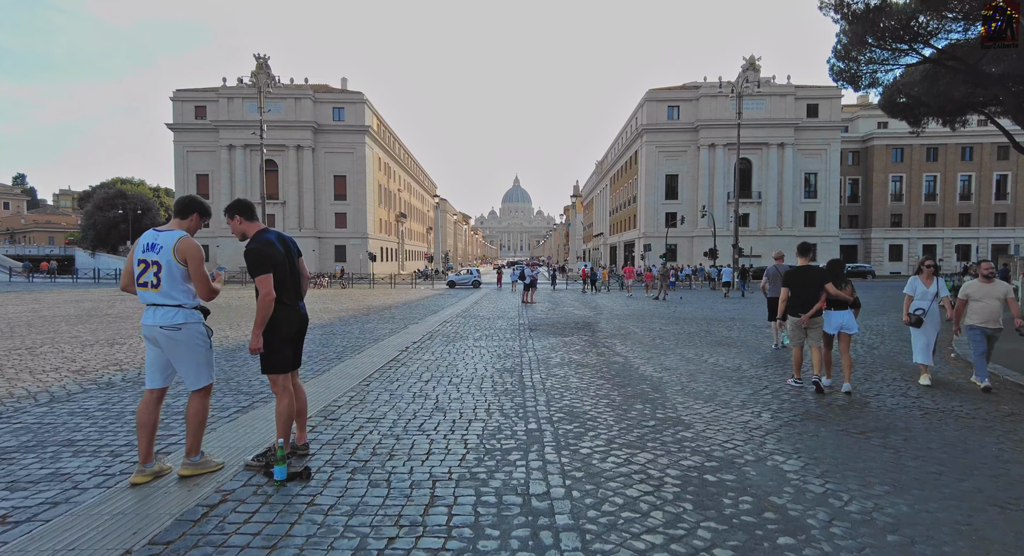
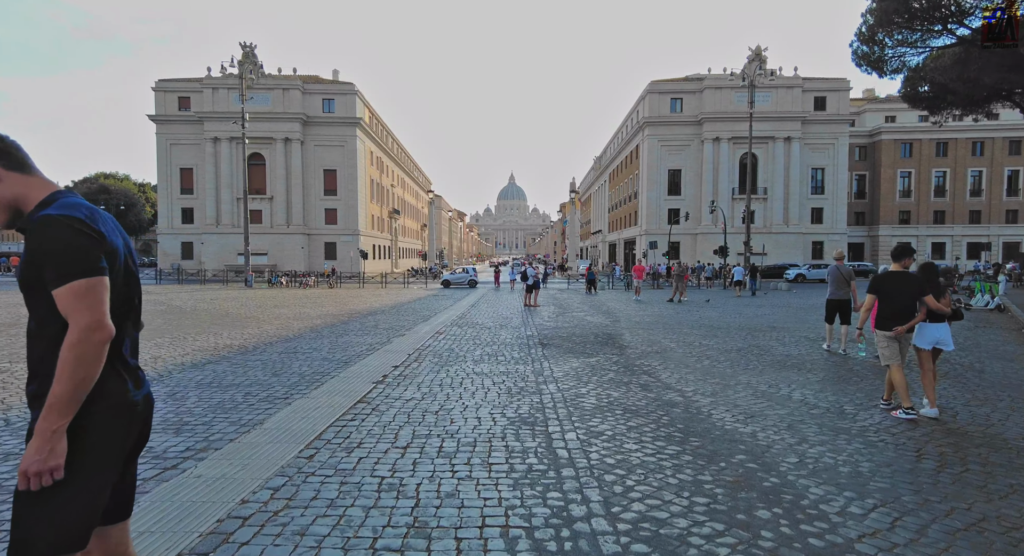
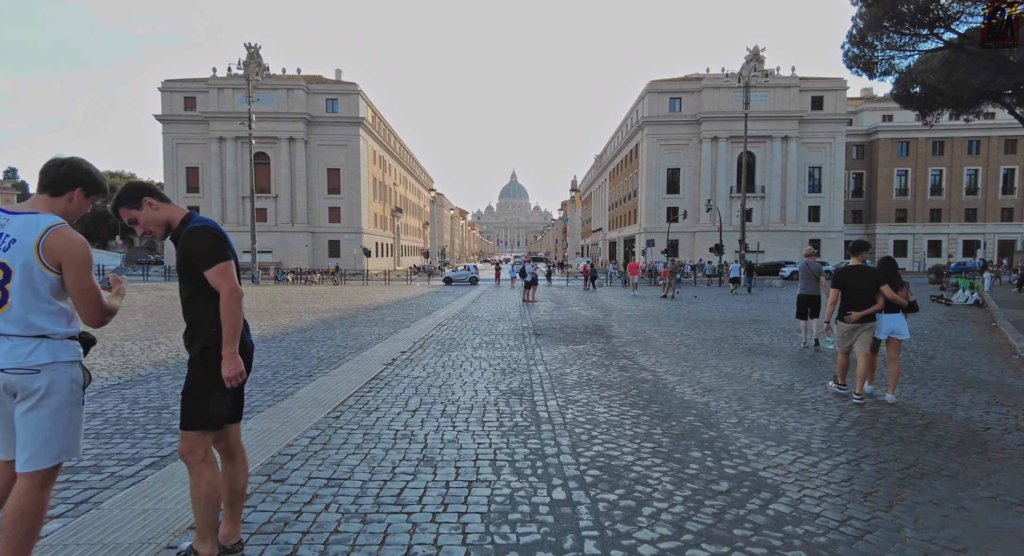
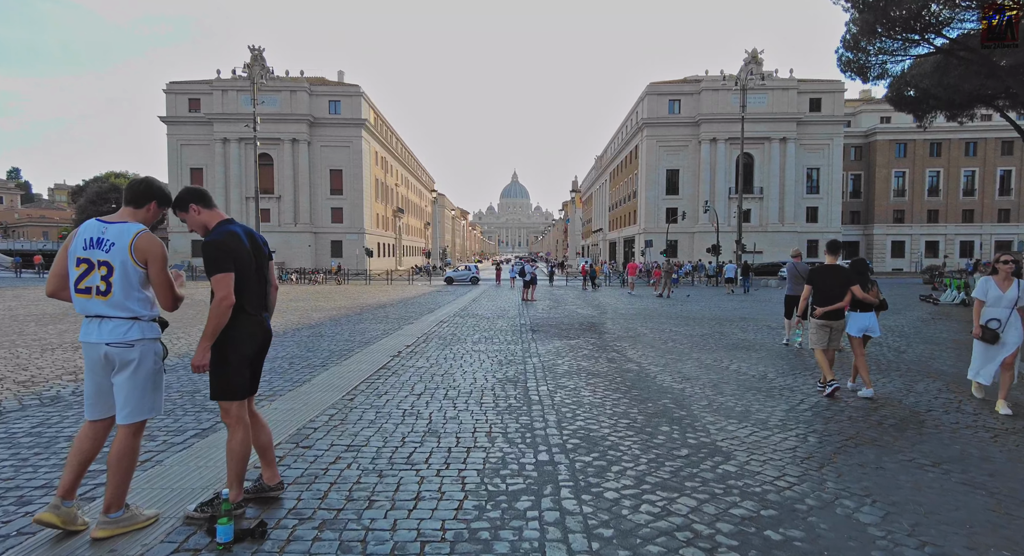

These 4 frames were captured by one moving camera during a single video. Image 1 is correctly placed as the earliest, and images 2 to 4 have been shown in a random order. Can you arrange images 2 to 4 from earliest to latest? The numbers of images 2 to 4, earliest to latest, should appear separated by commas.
4, 3, 2
